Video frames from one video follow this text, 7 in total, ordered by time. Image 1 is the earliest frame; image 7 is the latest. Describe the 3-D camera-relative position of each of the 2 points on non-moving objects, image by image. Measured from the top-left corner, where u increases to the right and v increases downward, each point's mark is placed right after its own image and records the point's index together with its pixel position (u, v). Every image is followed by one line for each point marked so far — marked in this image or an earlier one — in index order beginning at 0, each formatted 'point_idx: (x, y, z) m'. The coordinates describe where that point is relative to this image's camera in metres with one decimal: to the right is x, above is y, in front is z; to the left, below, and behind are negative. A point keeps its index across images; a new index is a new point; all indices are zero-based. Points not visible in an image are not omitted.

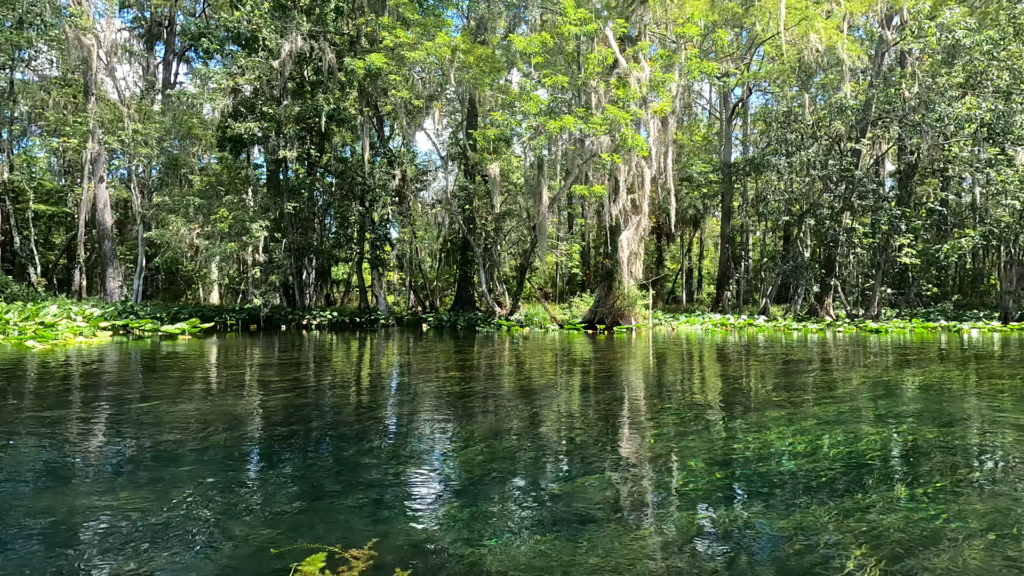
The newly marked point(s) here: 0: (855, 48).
0: (+12.2, +8.9, +19.7) m
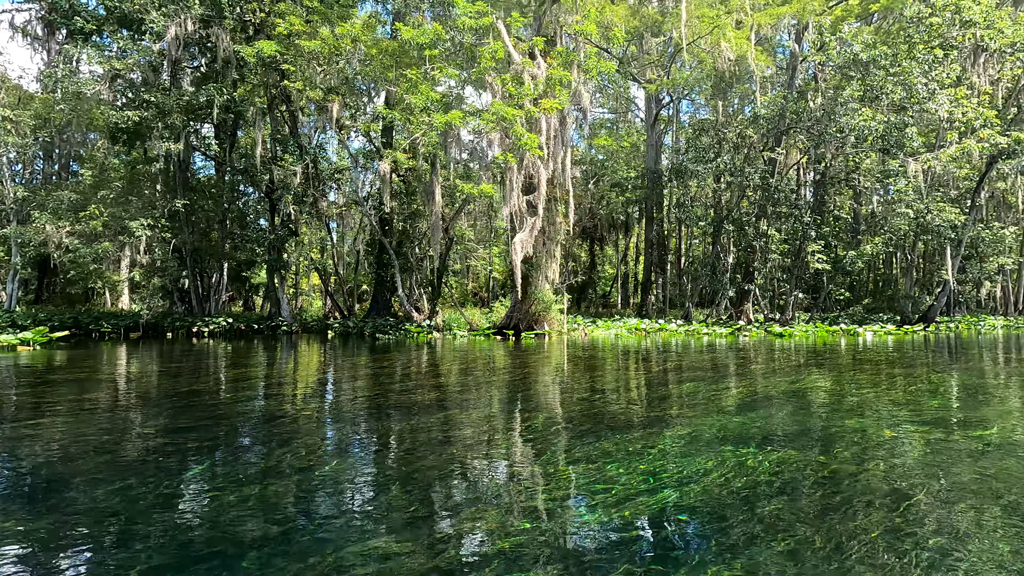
0: (+9.3, +8.8, +20.3) m
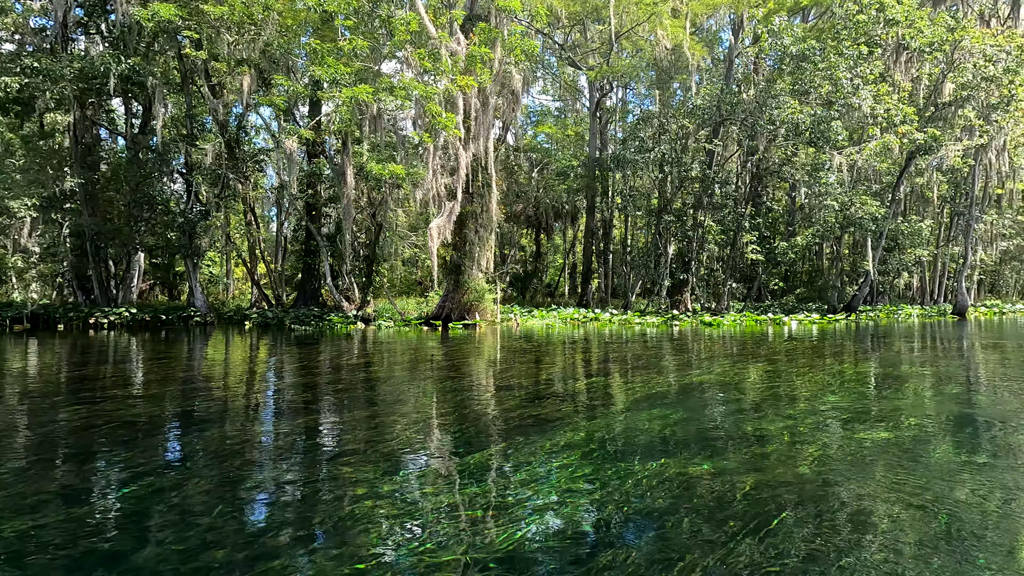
0: (+7.0, +9.2, +20.4) m
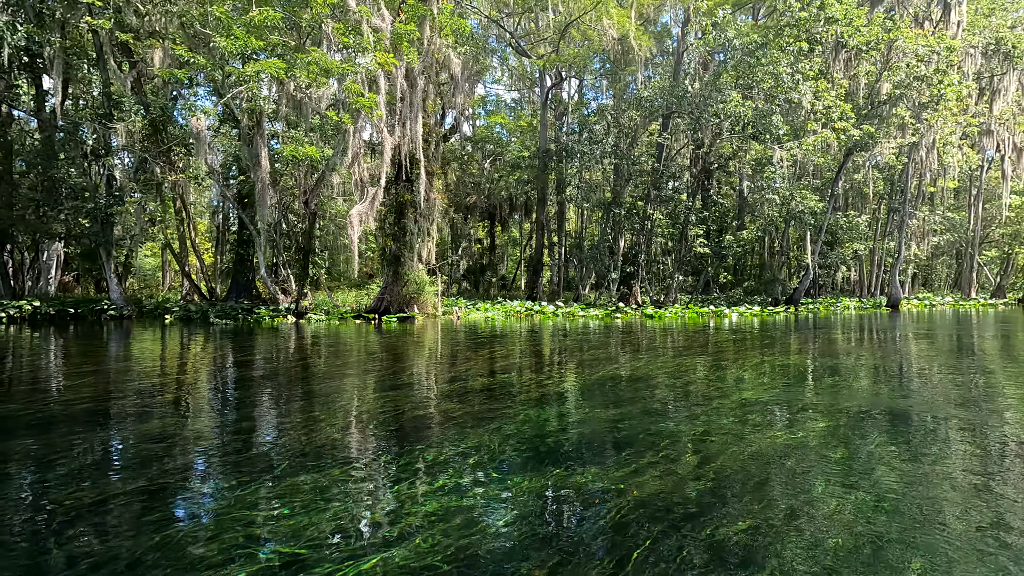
0: (+5.1, +9.4, +20.3) m
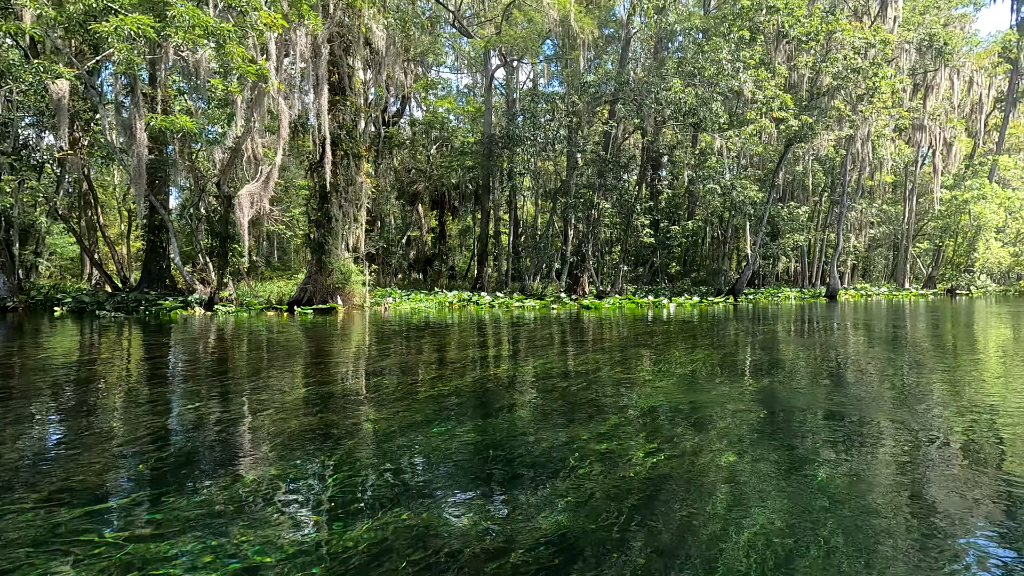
0: (+3.0, +9.8, +19.9) m
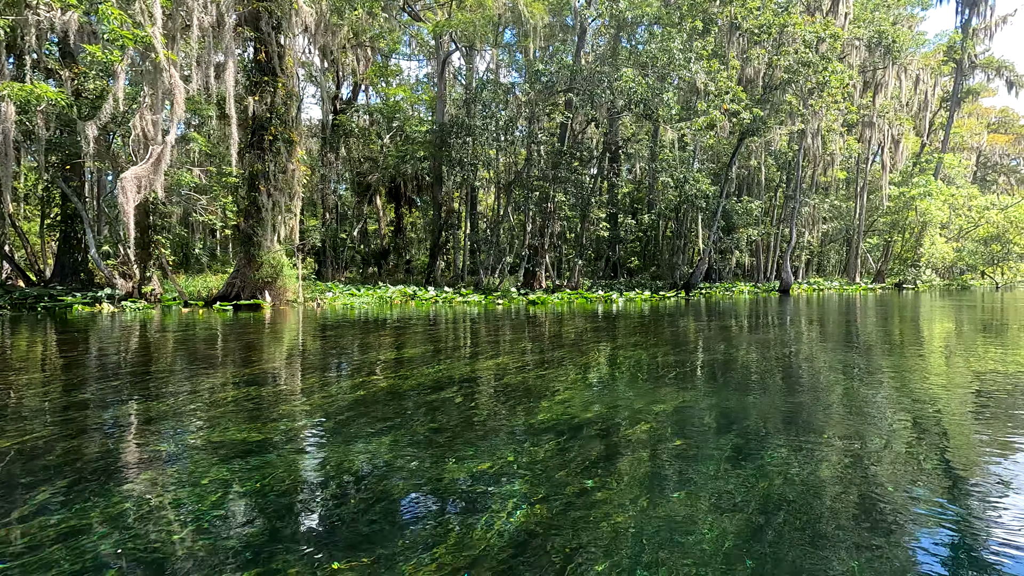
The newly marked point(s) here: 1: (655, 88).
0: (+1.2, +10.0, +19.3) m
1: (+4.9, +6.6, +18.0) m
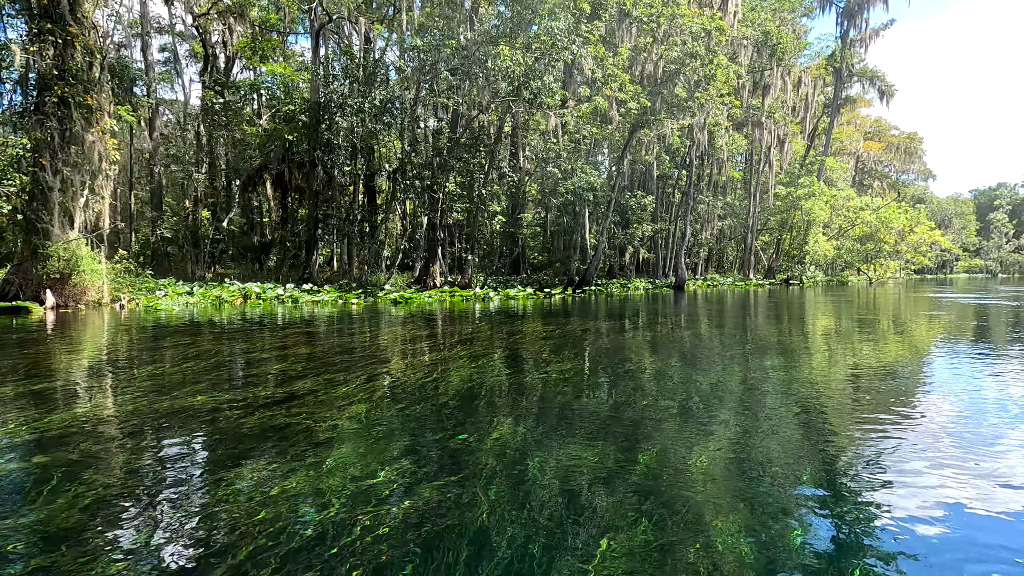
0: (-2.7, +10.1, +17.9) m
1: (+1.1, +6.7, +17.0) m
